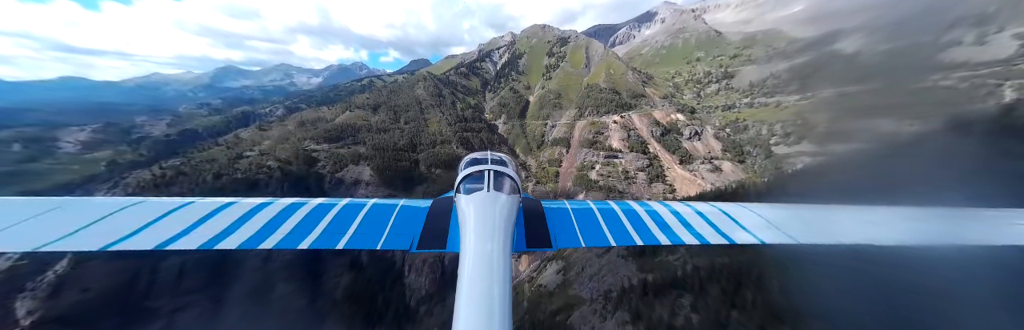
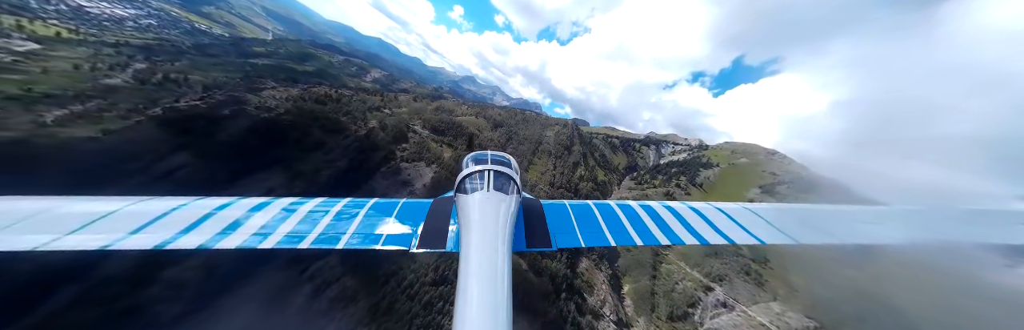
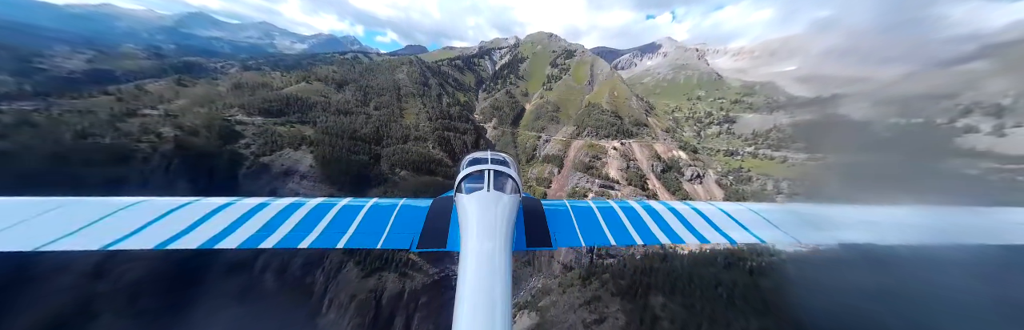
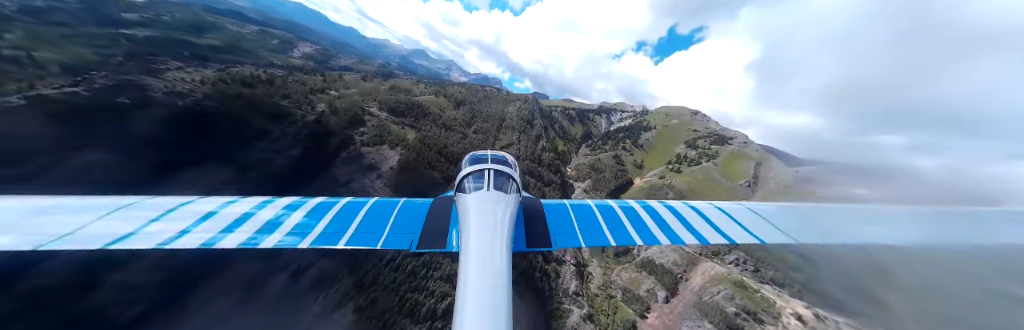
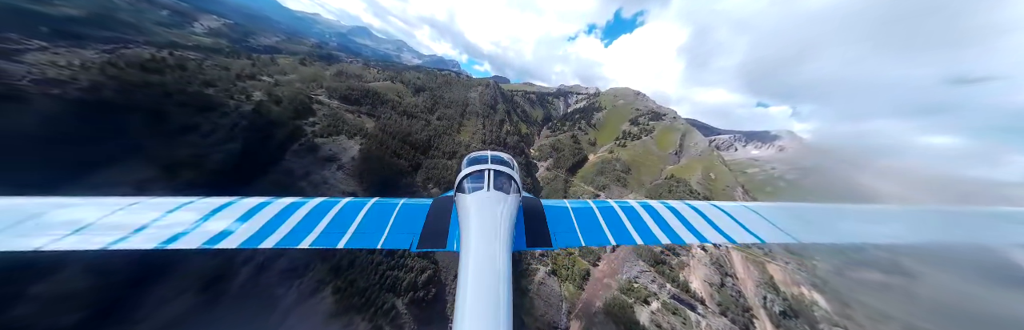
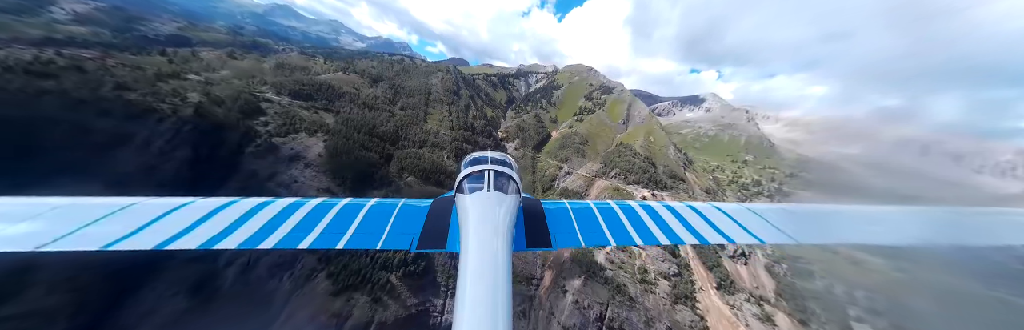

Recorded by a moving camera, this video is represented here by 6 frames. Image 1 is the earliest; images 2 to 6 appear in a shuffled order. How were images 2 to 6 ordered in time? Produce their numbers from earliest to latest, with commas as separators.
3, 6, 5, 4, 2
